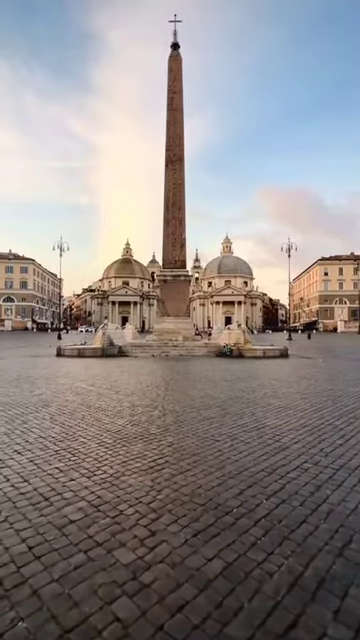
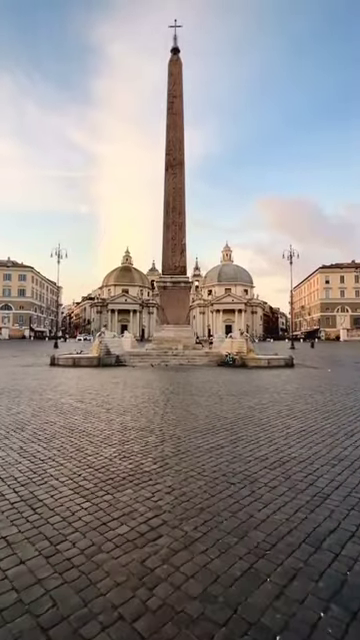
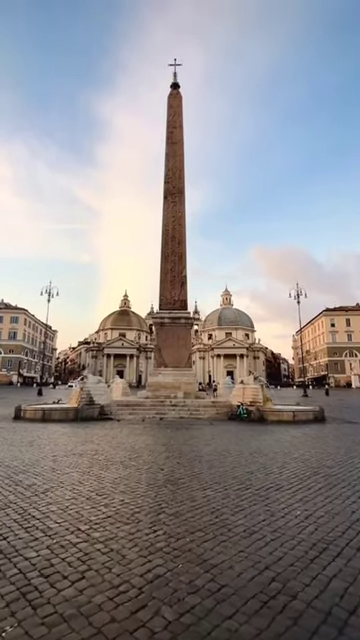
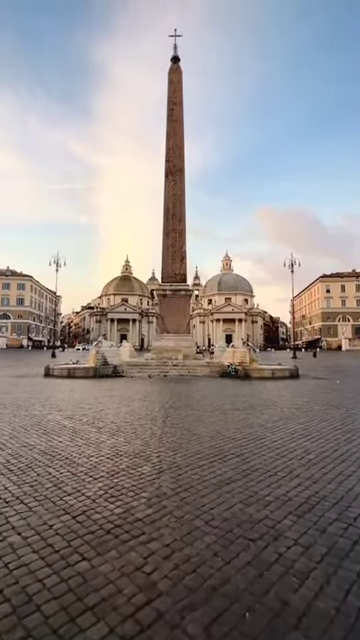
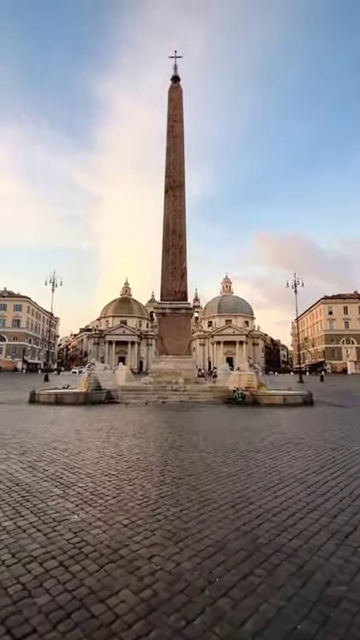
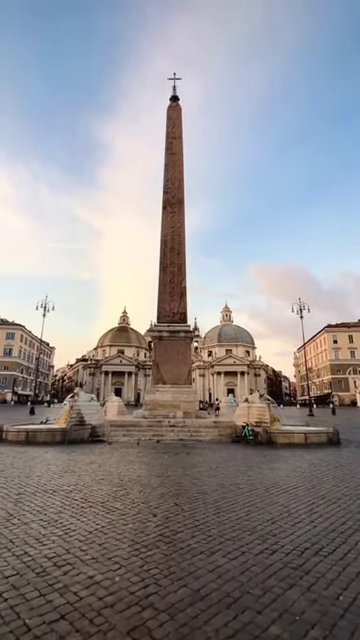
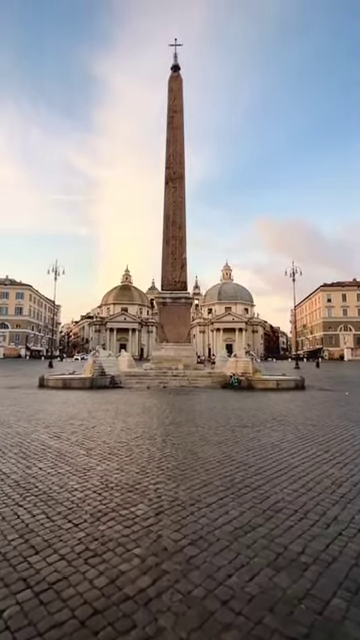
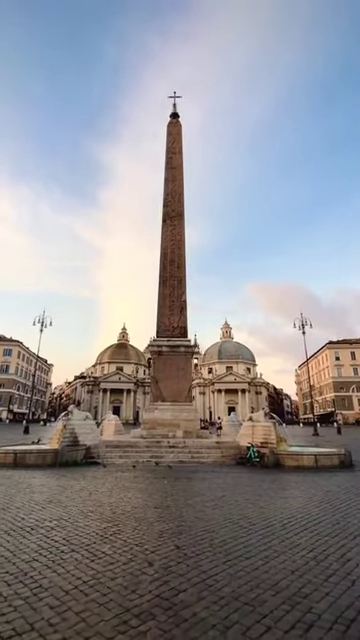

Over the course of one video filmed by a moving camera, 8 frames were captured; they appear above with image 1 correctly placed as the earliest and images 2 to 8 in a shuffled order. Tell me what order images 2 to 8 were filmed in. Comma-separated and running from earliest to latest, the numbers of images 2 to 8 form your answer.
2, 4, 7, 5, 3, 6, 8
